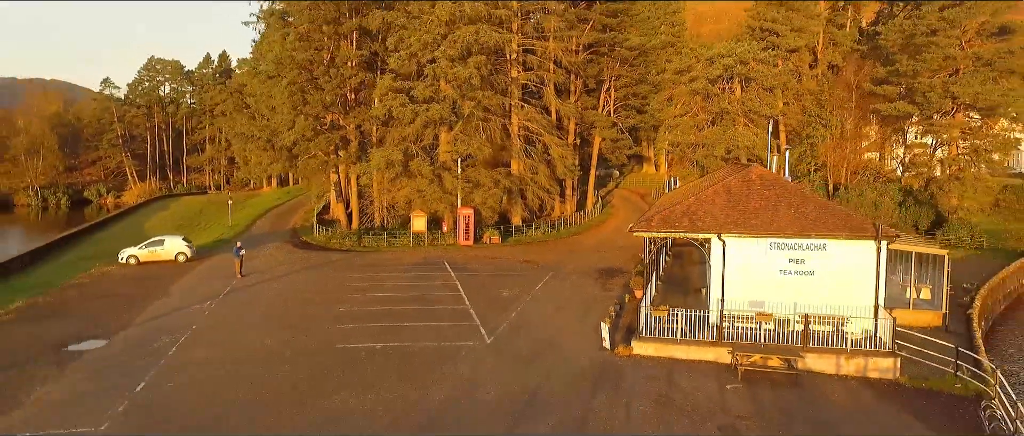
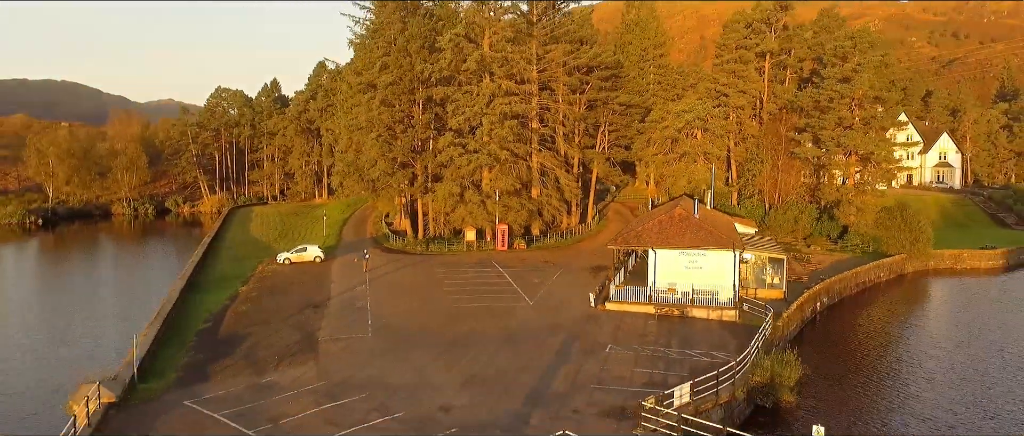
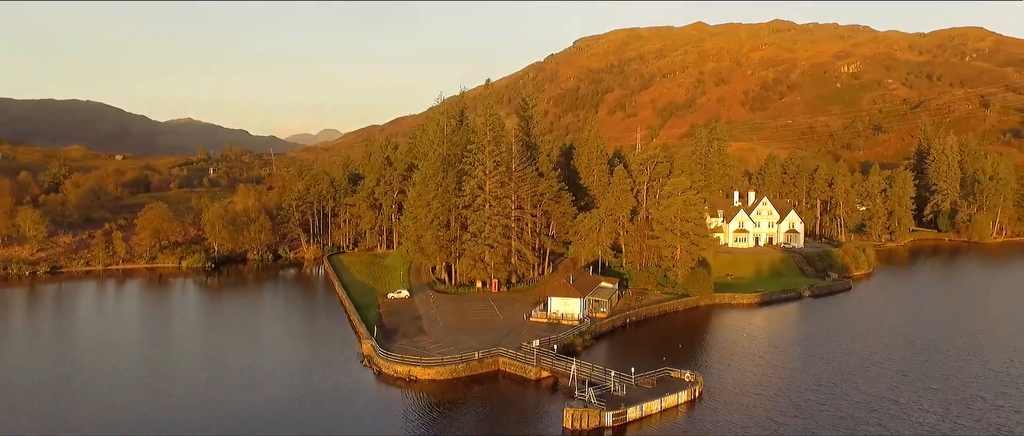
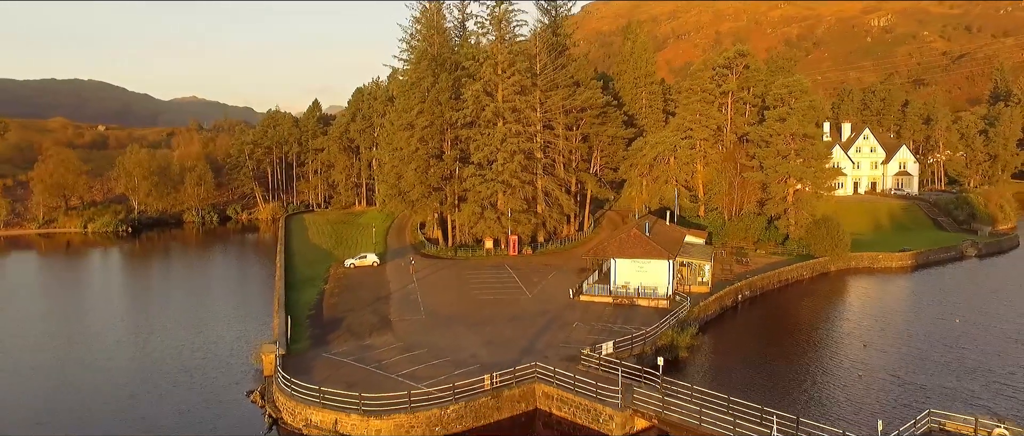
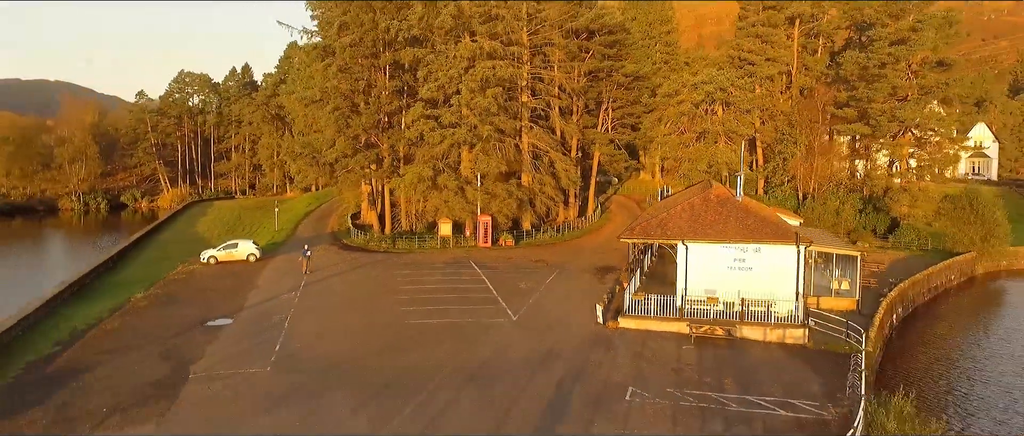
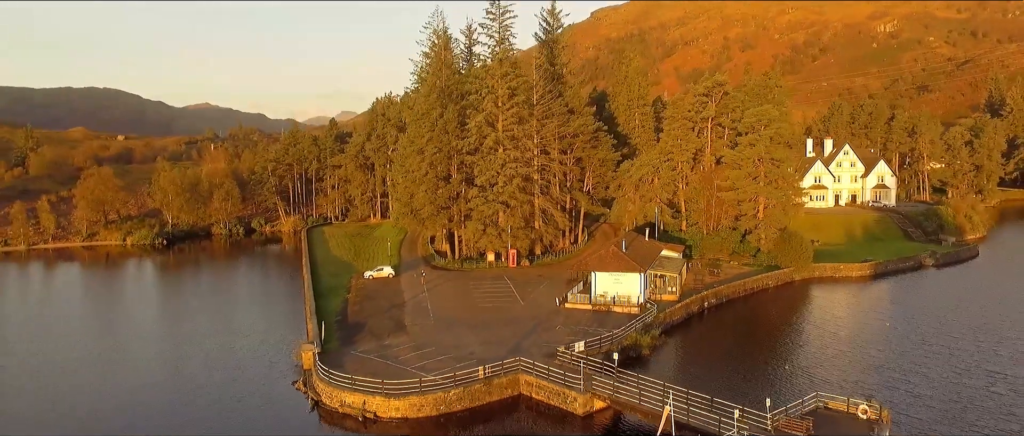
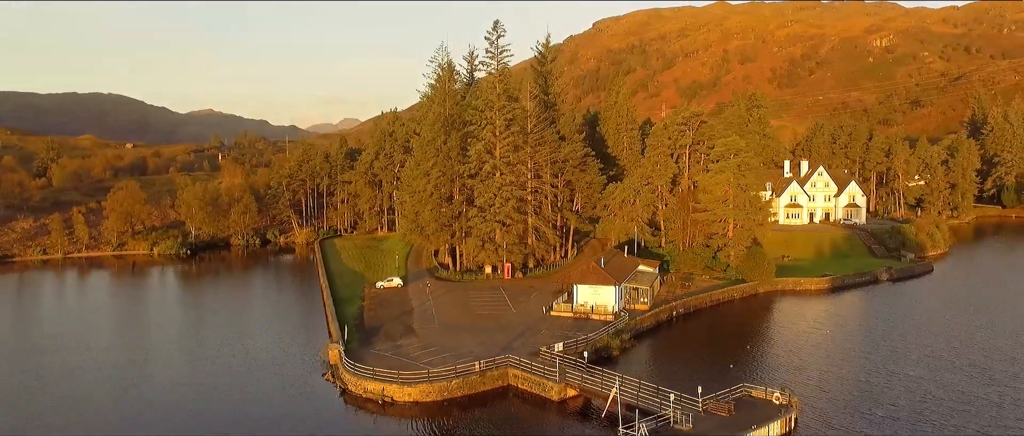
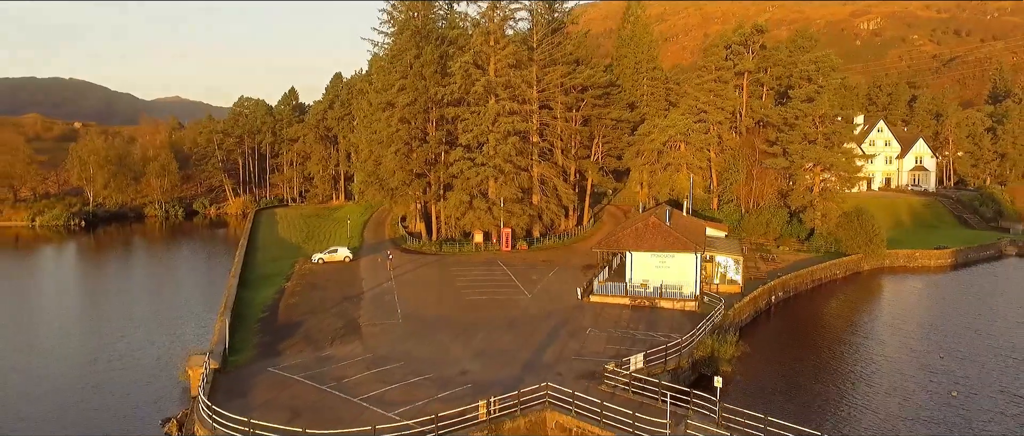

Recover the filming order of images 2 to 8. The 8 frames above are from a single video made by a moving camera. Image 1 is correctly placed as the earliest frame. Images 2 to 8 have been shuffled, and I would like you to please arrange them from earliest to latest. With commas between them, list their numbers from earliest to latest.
5, 2, 8, 4, 6, 7, 3
